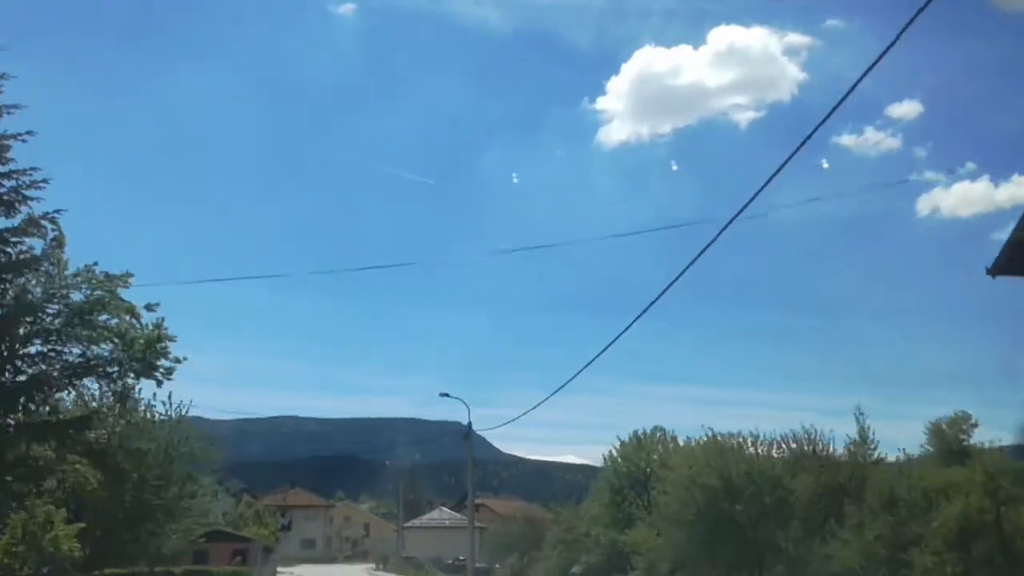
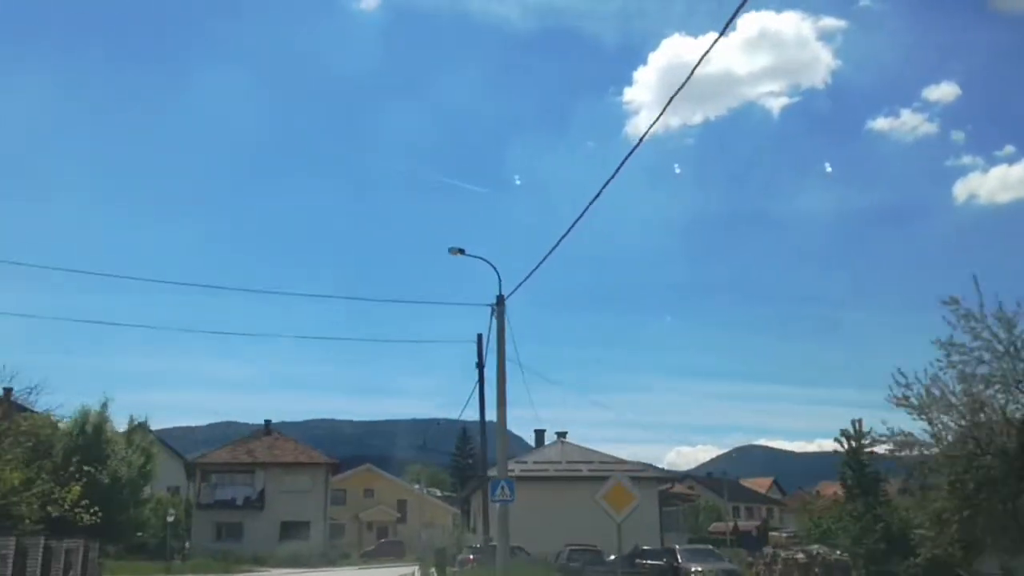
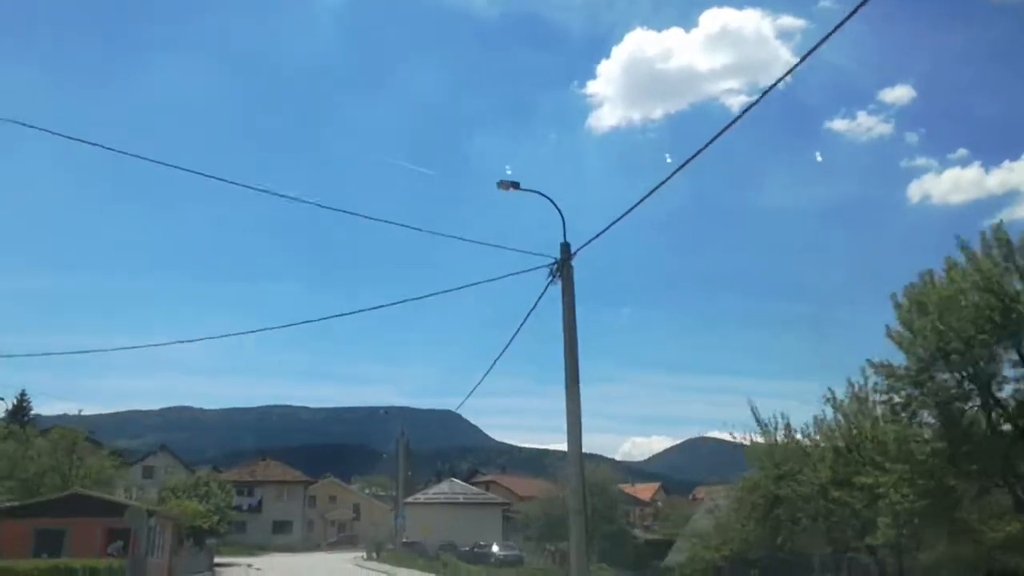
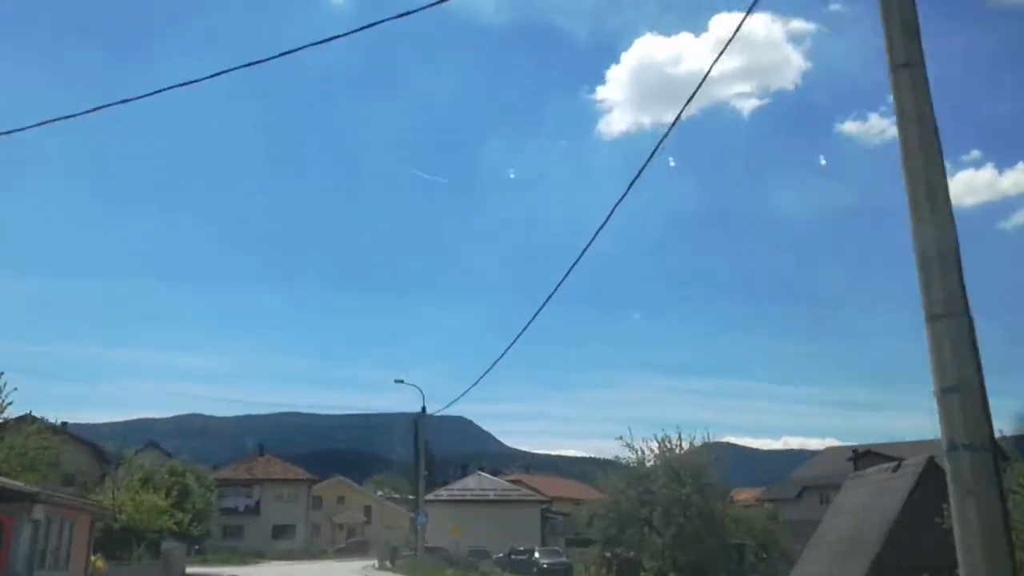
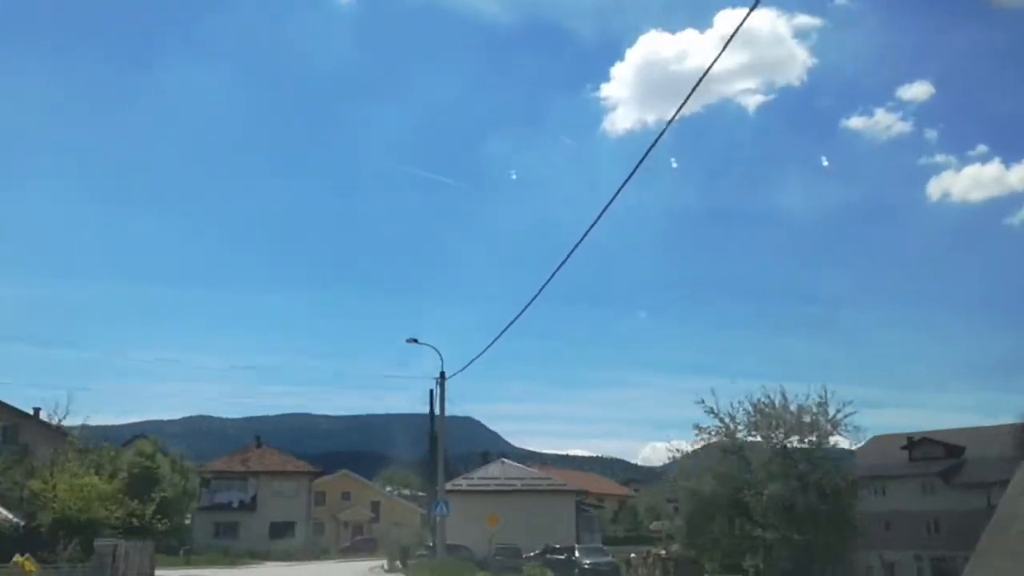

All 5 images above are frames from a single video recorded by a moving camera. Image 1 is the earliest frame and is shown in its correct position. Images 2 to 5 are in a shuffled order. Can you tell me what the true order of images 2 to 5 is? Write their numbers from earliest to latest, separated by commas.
3, 4, 5, 2
